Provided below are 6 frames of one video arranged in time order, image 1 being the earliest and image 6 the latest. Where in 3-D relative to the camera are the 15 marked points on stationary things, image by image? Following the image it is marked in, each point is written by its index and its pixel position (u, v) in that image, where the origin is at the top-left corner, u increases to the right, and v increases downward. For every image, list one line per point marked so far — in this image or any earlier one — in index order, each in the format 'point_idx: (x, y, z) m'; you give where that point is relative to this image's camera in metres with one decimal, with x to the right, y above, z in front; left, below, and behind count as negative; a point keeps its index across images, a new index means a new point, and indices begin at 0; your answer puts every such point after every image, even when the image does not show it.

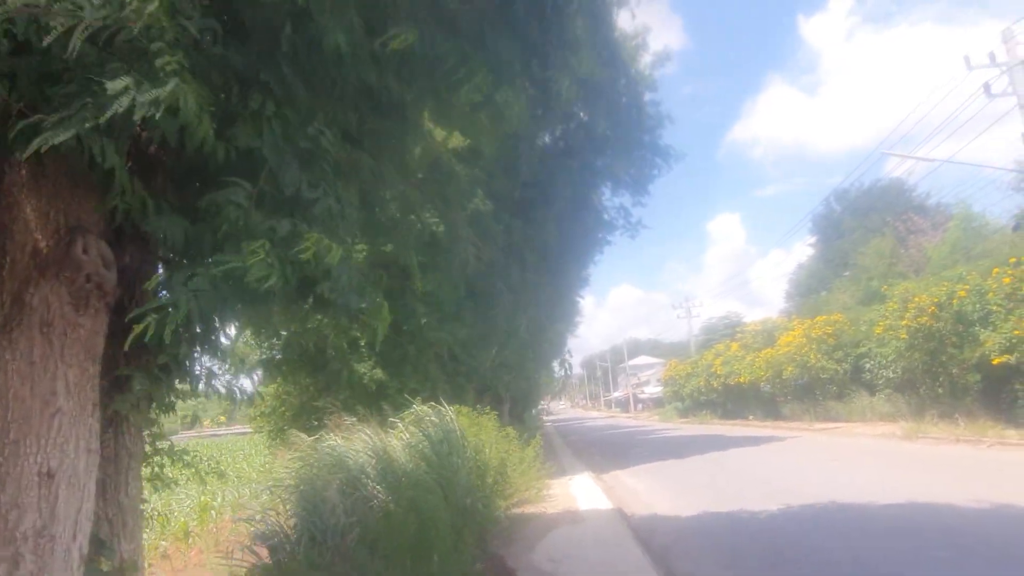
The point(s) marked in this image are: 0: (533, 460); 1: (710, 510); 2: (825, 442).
0: (+0.4, -2.8, +13.0) m
1: (+3.1, -3.4, +12.4) m
2: (+7.5, -3.7, +19.2) m
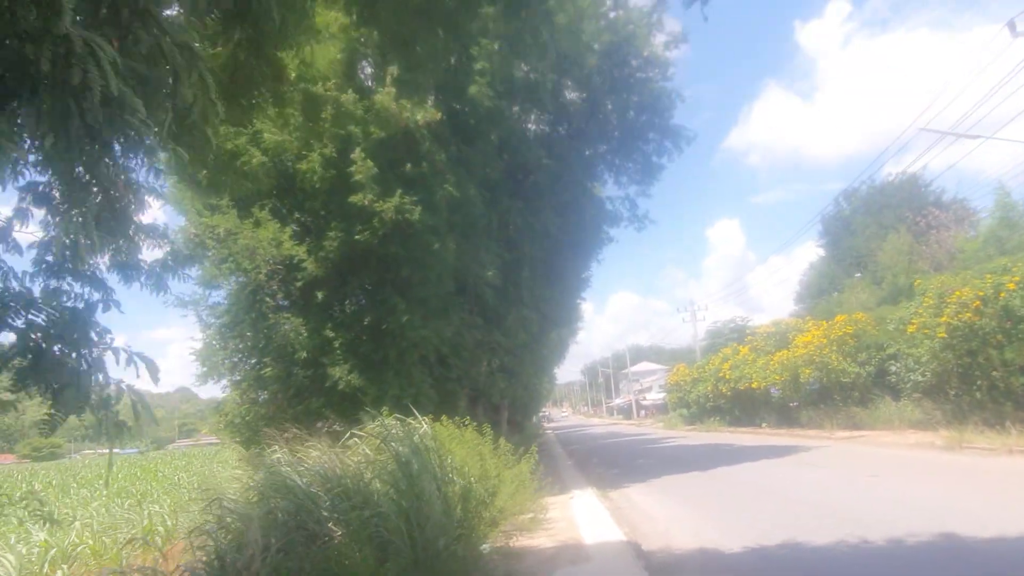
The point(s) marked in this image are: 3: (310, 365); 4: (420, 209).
0: (+0.3, -2.7, +11.3) m
1: (+3.0, -3.2, +10.6) m
2: (+7.4, -3.6, +17.4) m
3: (-3.6, -1.4, +14.2) m
4: (-1.4, +1.4, +13.2) m
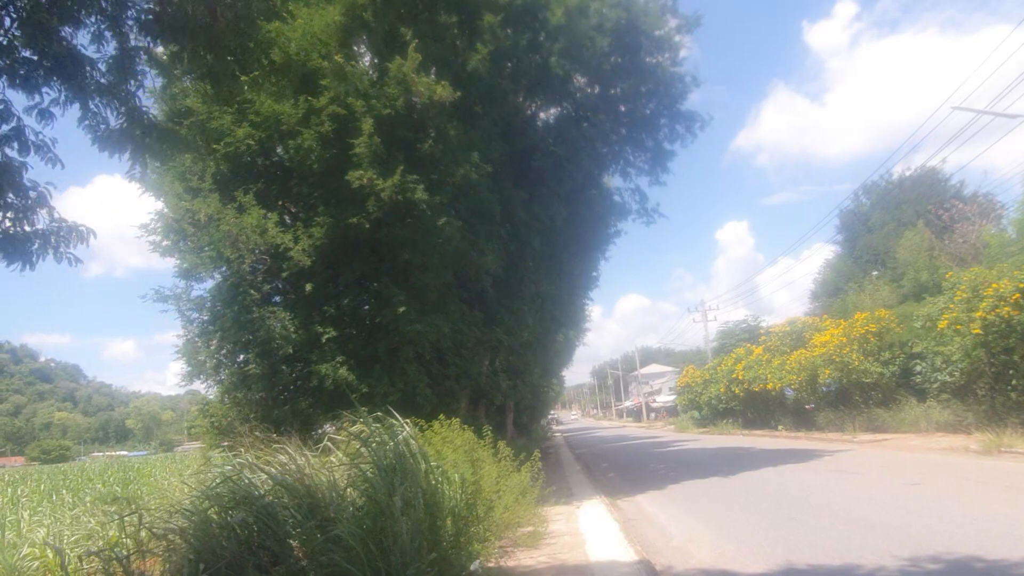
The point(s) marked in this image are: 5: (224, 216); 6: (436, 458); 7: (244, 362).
0: (+0.3, -2.5, +10.3) m
1: (+2.9, -3.1, +9.6) m
2: (+7.5, -3.4, +16.3) m
3: (-3.6, -1.2, +13.2) m
4: (-1.4, +1.5, +12.2) m
5: (-4.5, +1.1, +12.5) m
6: (-0.8, -1.7, +7.8) m
7: (-4.5, -1.2, +13.3) m
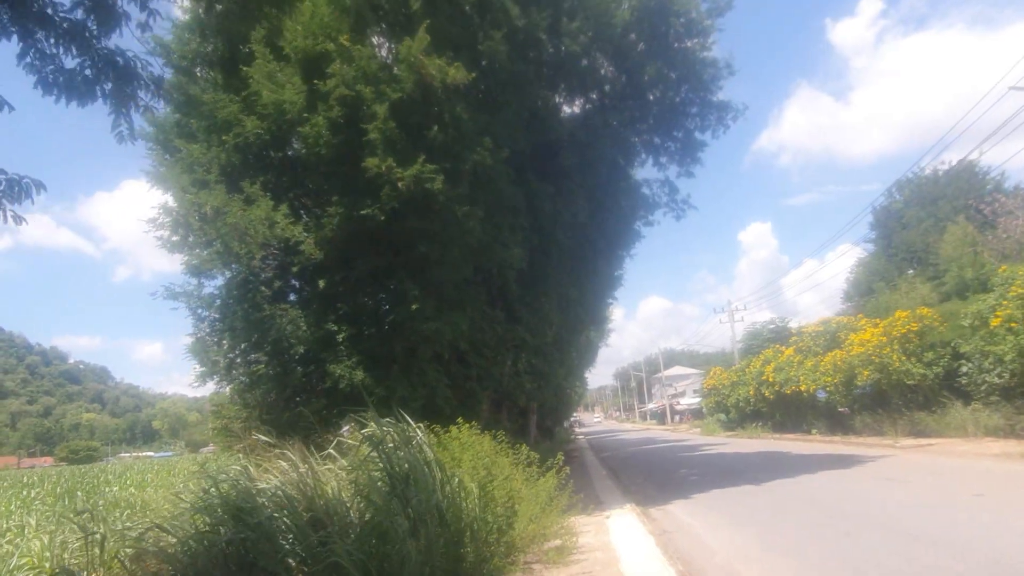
0: (+0.6, -2.4, +9.5) m
1: (+3.2, -3.0, +8.7) m
2: (+8.0, -3.3, +15.4) m
3: (-3.2, -1.2, +12.6) m
4: (-1.0, +1.6, +11.5) m
5: (-4.2, +1.2, +11.9) m
6: (-0.5, -1.6, +7.1) m
7: (-4.1, -1.2, +12.7) m
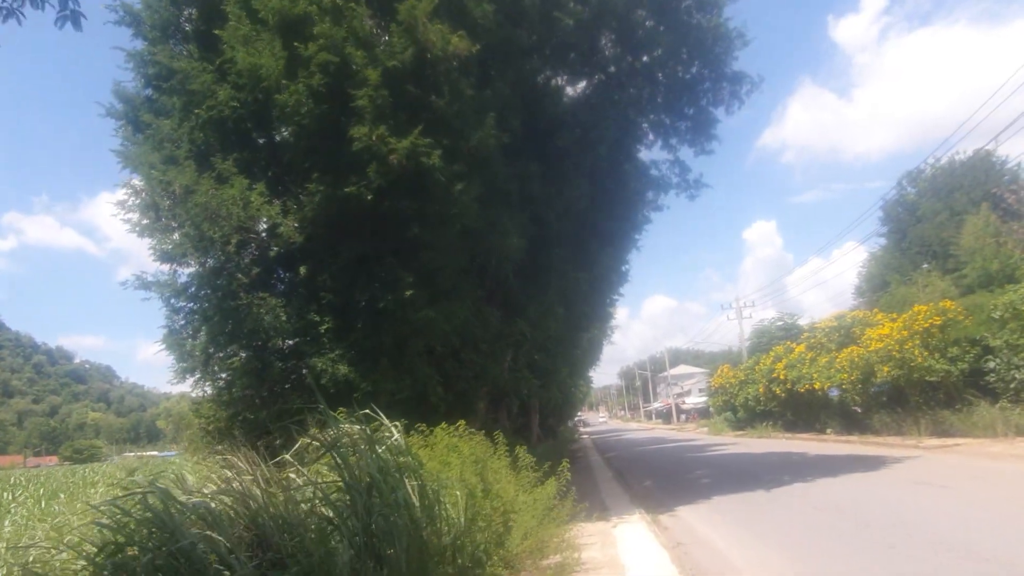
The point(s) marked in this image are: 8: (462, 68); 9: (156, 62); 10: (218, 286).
0: (+0.5, -2.3, +8.5) m
1: (+3.2, -2.8, +7.7) m
2: (+8.0, -3.2, +14.3) m
3: (-3.2, -1.0, +11.6) m
4: (-1.1, +1.8, +10.5) m
5: (-4.2, +1.4, +10.8) m
6: (-0.6, -1.4, +6.0) m
7: (-4.1, -1.0, +11.7) m
8: (-0.8, +3.2, +11.6) m
9: (-5.4, +3.4, +12.1) m
10: (-4.2, 0.0, +11.3) m
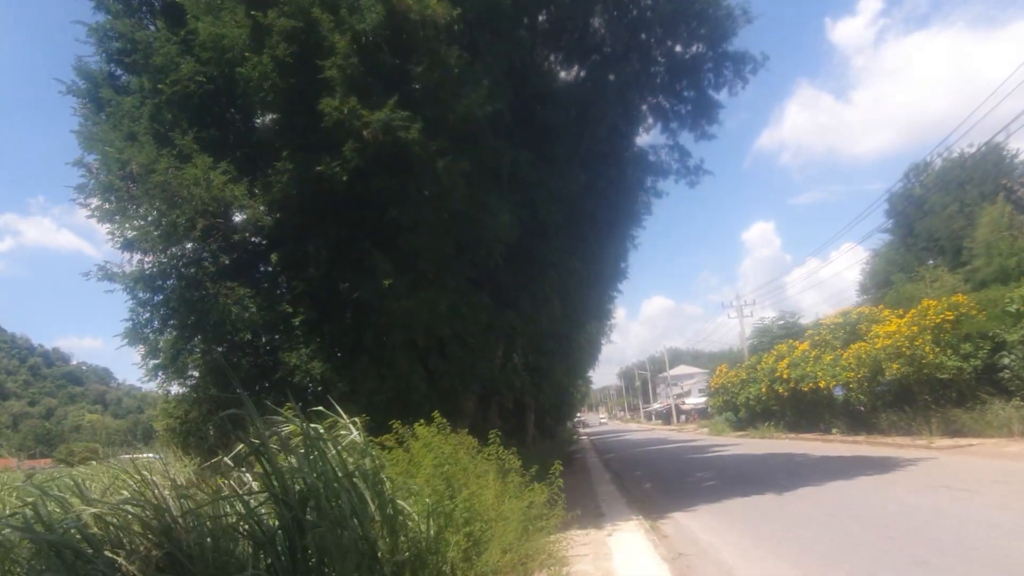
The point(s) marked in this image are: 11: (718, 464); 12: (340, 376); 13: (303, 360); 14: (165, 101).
0: (+0.4, -2.1, +7.7) m
1: (+3.0, -2.6, +6.9) m
2: (+7.8, -3.0, +13.5) m
3: (-3.4, -0.8, +10.7) m
4: (-1.2, +1.9, +9.6) m
5: (-4.4, +1.5, +10.0) m
6: (-0.7, -1.2, +5.2) m
7: (-4.3, -0.9, +10.9) m
8: (-0.9, +3.3, +10.7) m
9: (-5.6, +3.6, +11.3) m
10: (-4.3, +0.2, +10.5) m
11: (+5.0, -4.3, +19.6) m
12: (-2.3, -1.1, +10.5) m
13: (-2.7, -0.9, +10.3) m
14: (-4.6, +2.5, +10.5) m
